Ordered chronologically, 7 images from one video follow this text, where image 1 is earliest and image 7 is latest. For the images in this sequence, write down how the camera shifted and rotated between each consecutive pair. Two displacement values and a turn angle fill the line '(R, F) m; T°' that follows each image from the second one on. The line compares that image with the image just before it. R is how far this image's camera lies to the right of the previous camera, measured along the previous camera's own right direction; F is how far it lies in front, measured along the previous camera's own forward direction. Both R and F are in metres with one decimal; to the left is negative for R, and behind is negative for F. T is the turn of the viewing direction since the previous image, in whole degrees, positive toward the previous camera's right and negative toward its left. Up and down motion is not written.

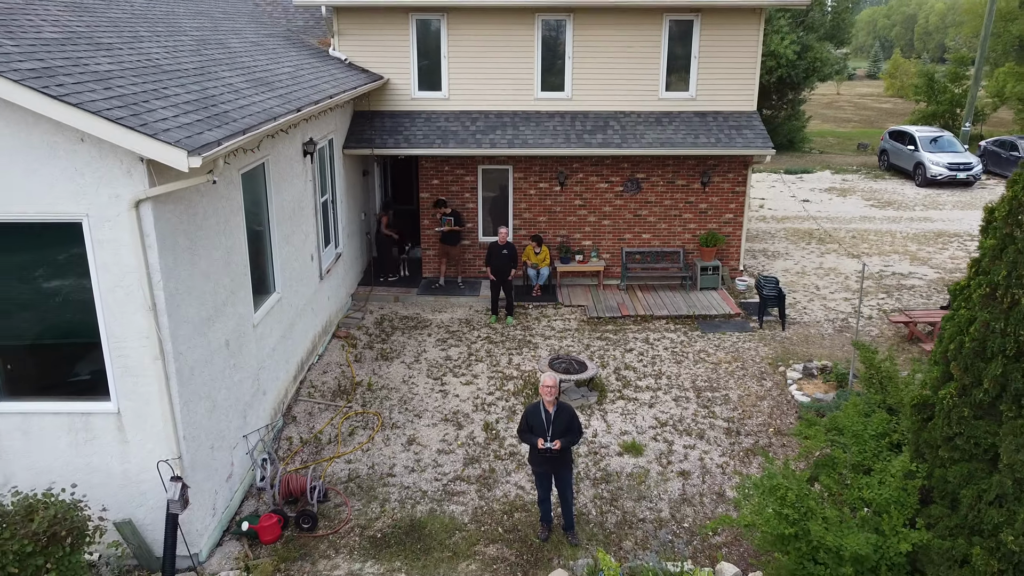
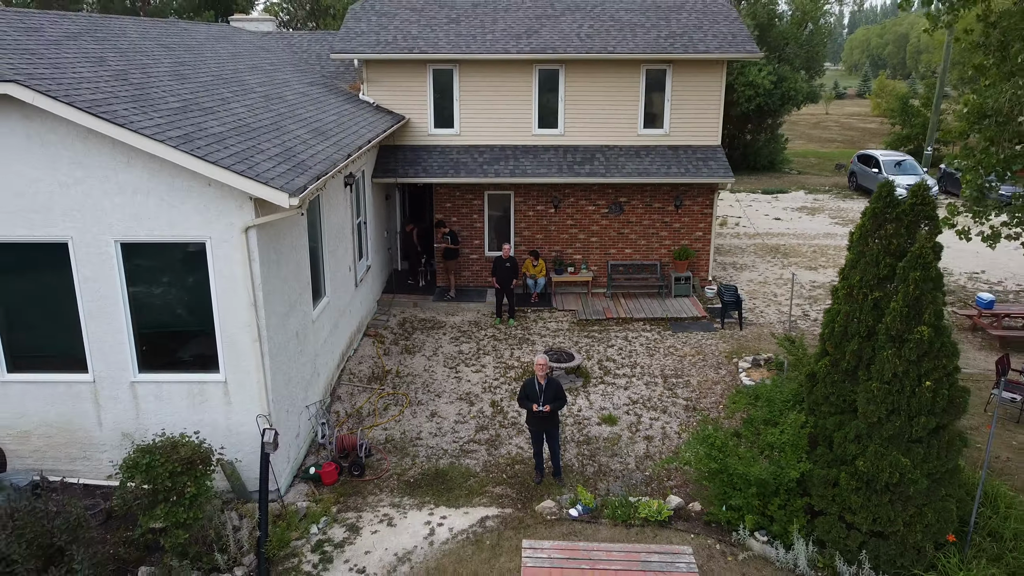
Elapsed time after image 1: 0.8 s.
(0.0, -1.7) m; 0°
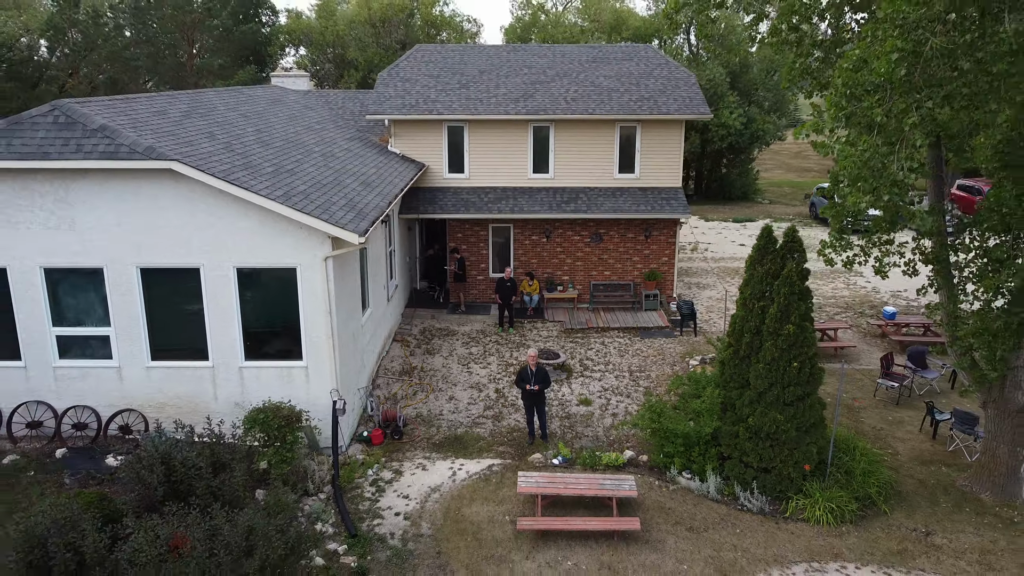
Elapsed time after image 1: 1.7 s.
(0.0, -2.5) m; 0°
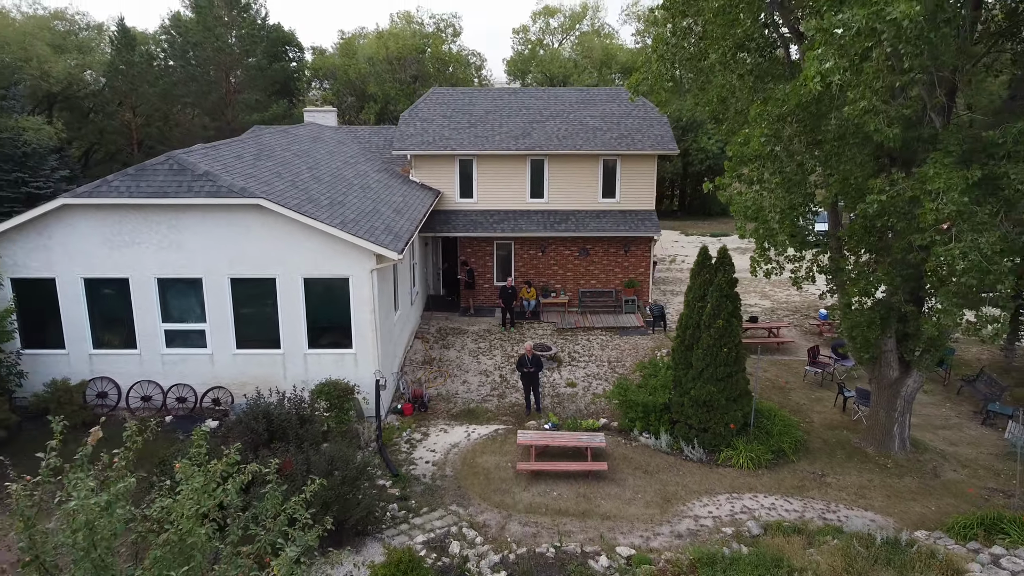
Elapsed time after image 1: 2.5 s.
(0.0, -2.6) m; 0°
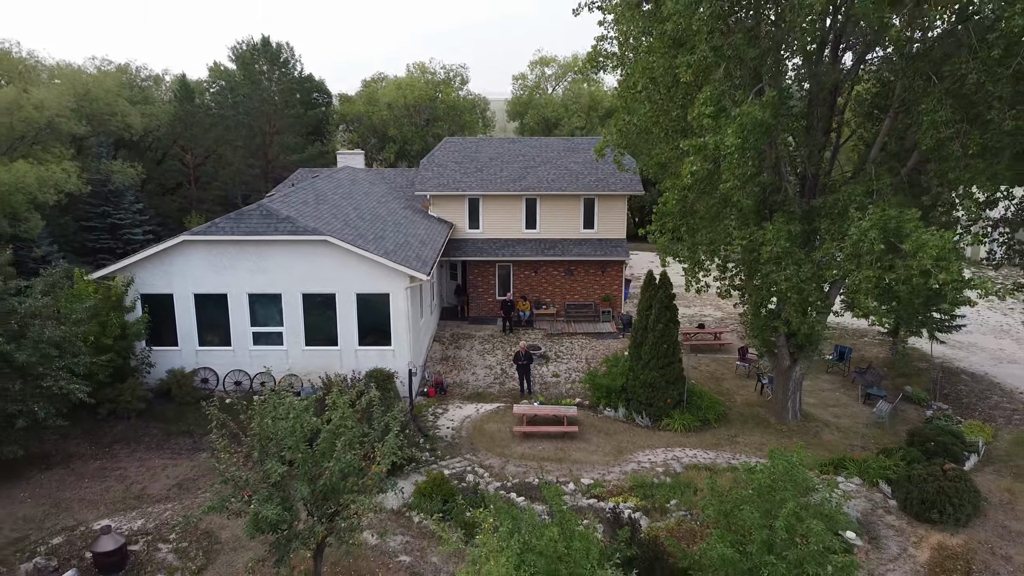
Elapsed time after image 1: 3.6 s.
(+0.1, -3.9) m; 0°
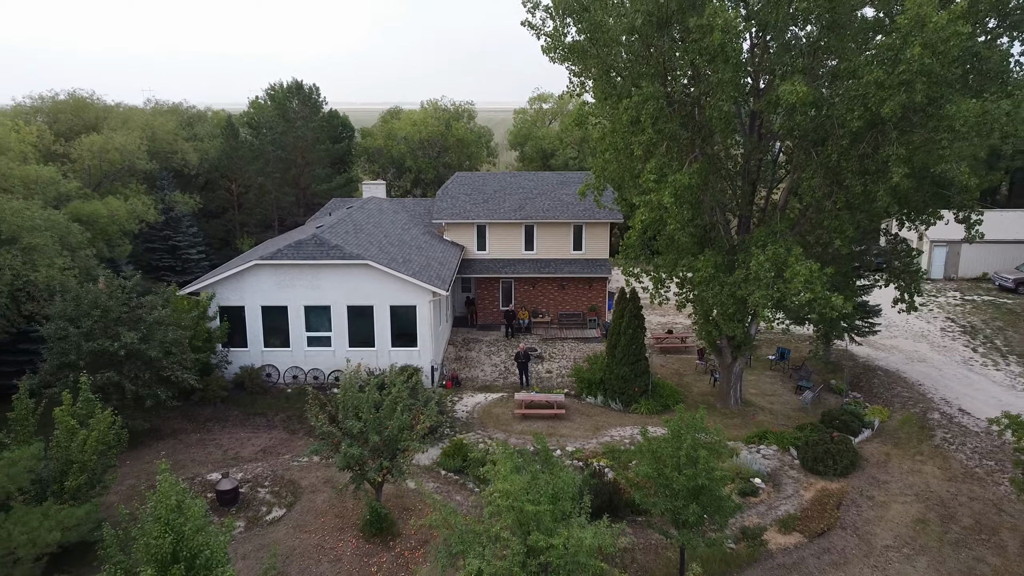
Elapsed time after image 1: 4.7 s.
(0.0, -3.9) m; 0°
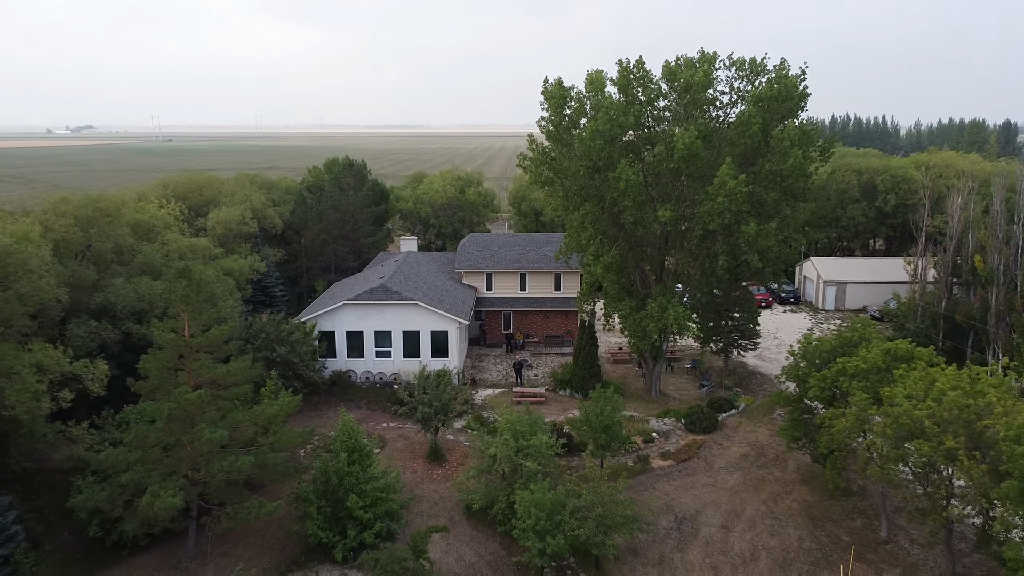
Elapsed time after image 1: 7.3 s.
(0.0, -9.9) m; 0°
